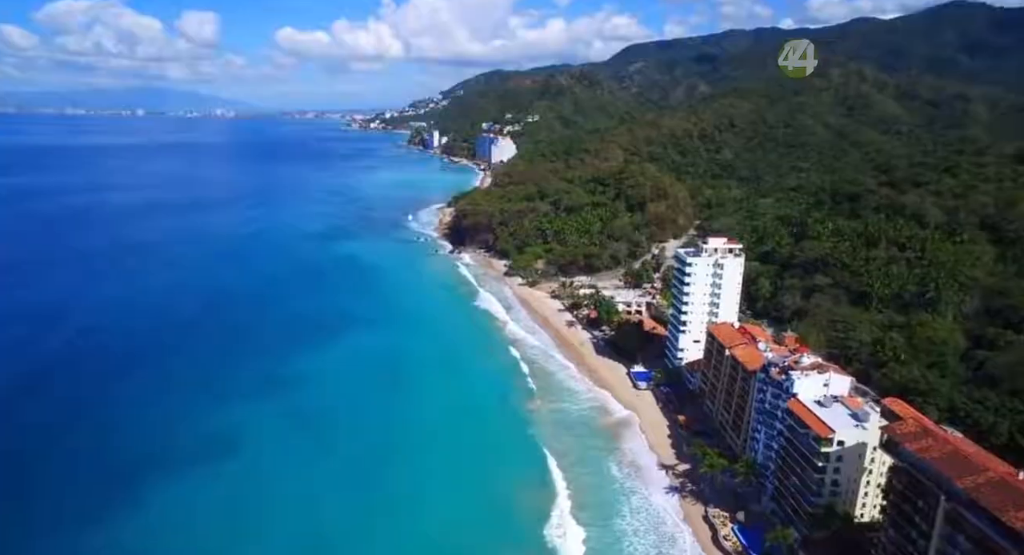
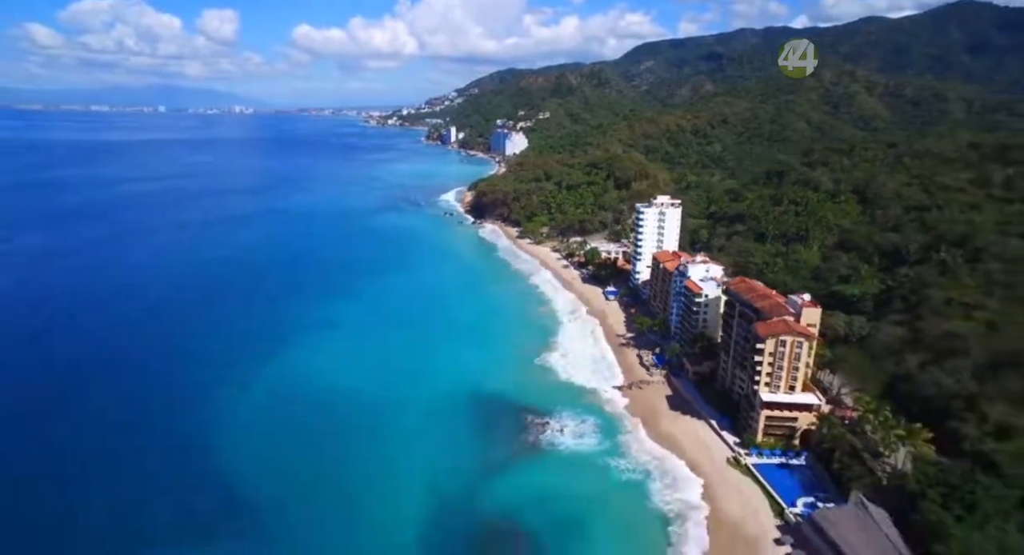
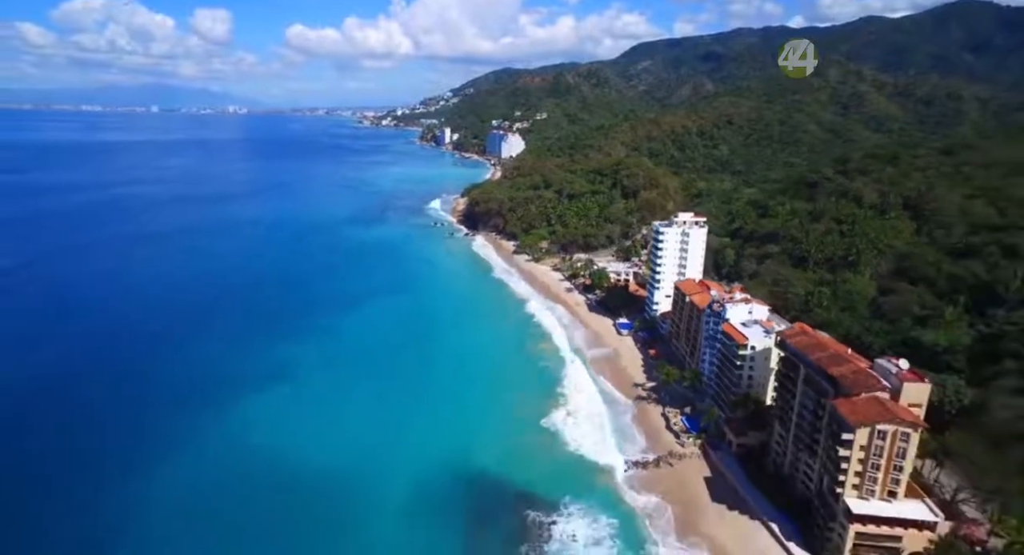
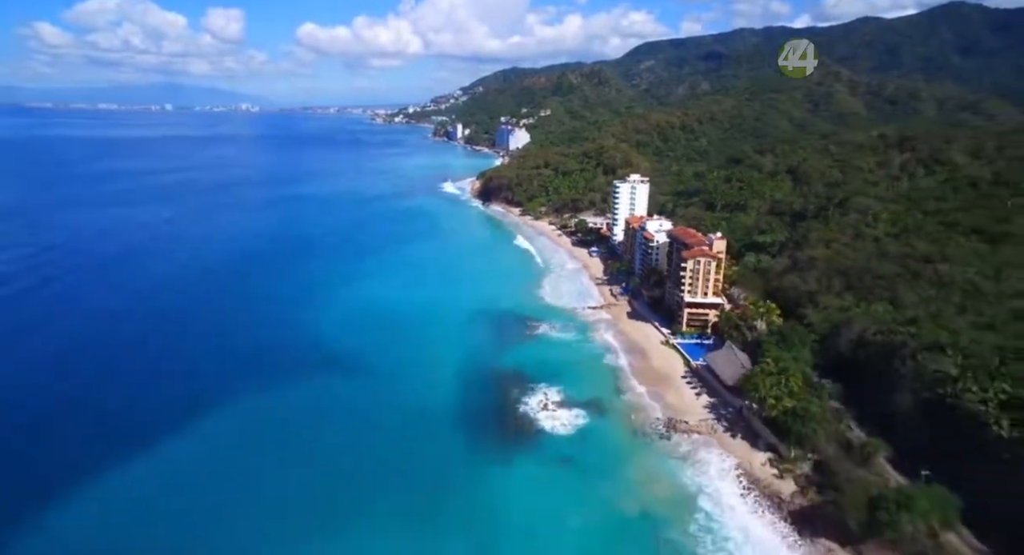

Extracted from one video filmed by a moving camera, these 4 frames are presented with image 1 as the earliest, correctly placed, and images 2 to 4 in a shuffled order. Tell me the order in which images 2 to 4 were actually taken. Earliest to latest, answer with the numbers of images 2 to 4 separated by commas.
3, 2, 4
